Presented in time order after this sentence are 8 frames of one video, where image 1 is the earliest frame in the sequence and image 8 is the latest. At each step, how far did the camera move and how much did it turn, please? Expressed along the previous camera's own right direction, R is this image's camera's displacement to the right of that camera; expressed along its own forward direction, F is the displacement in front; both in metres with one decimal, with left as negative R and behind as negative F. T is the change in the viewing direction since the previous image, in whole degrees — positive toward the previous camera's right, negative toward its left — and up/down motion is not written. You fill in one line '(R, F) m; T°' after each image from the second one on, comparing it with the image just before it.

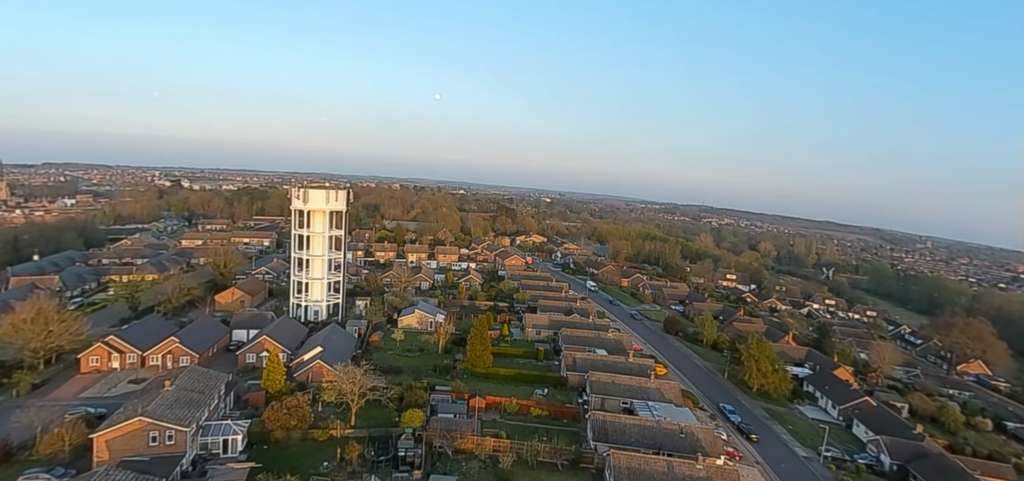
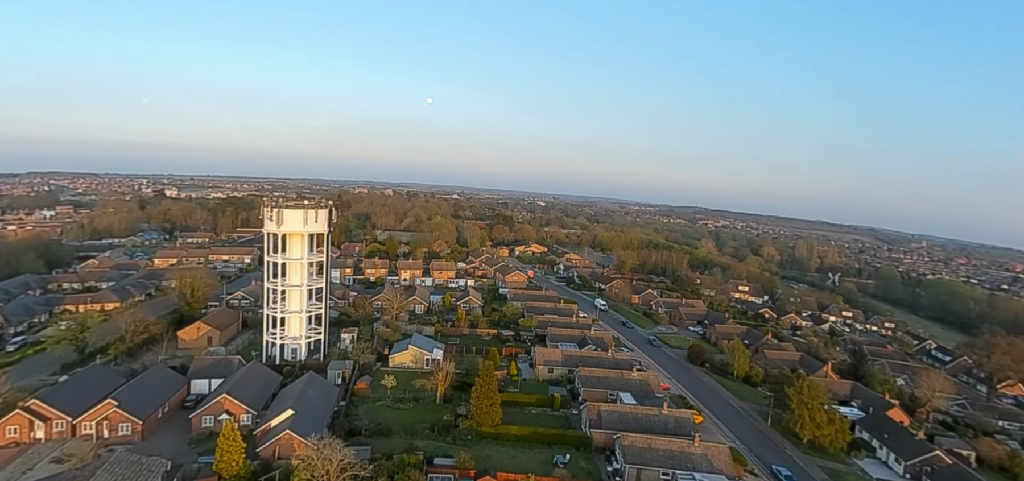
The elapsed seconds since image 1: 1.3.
(-0.5, +3.3) m; +1°
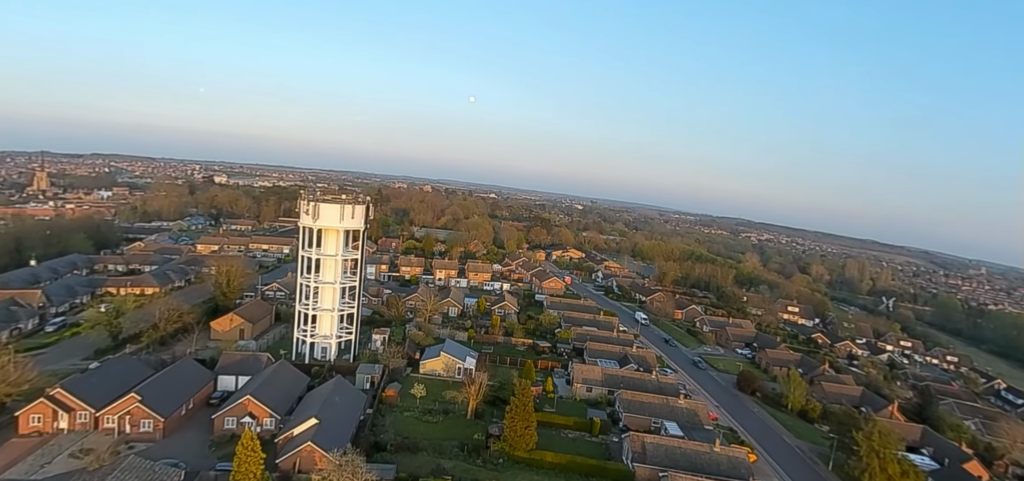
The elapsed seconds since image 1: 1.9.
(-0.4, +1.3) m; -4°
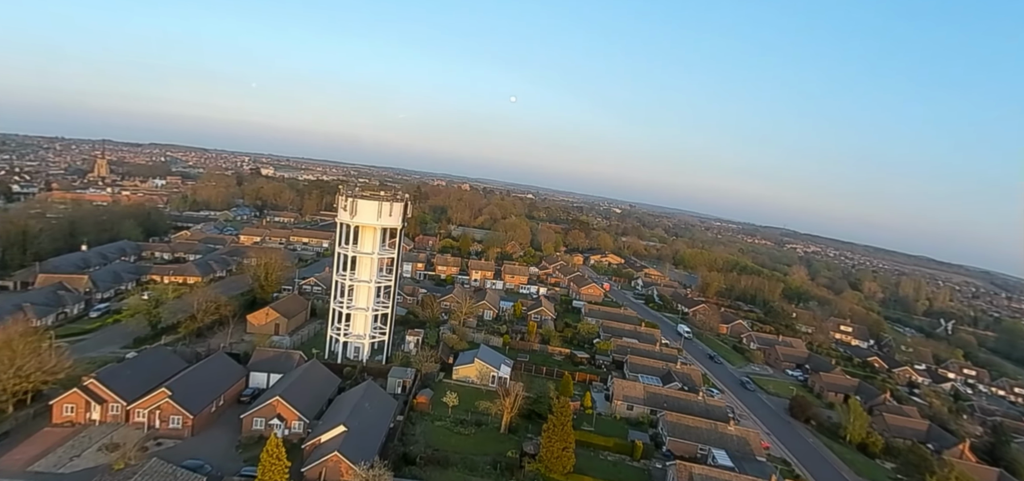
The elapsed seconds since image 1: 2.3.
(-0.3, +1.0) m; -4°
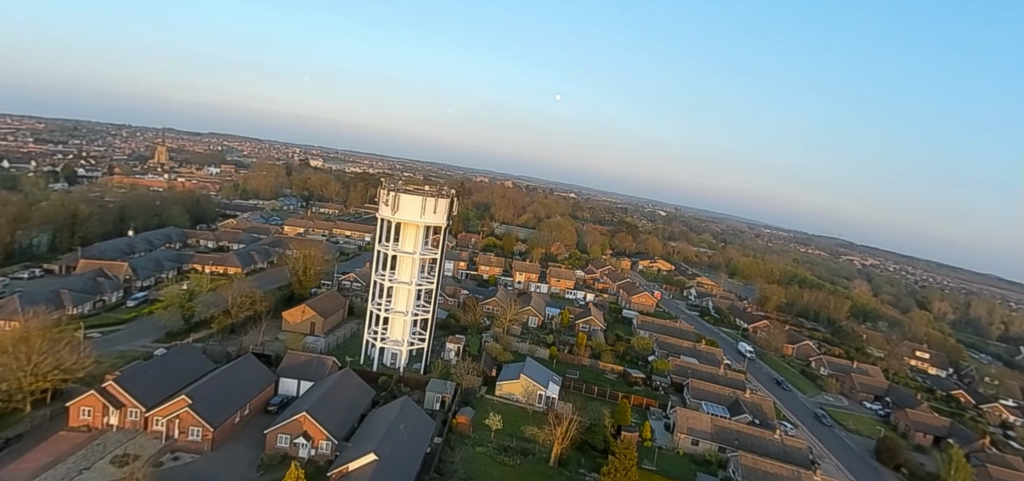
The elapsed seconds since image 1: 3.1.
(-0.6, +2.0) m; -4°
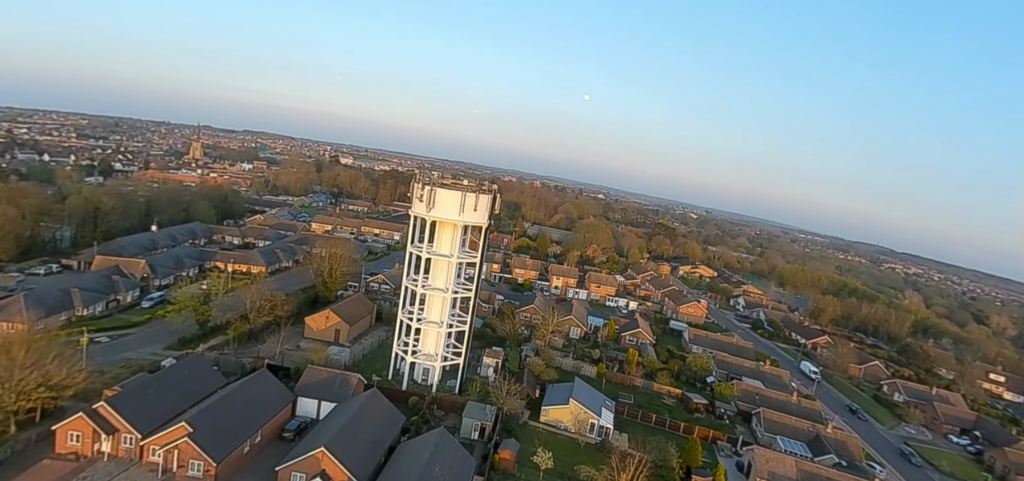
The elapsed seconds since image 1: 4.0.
(-0.8, +2.4) m; -3°
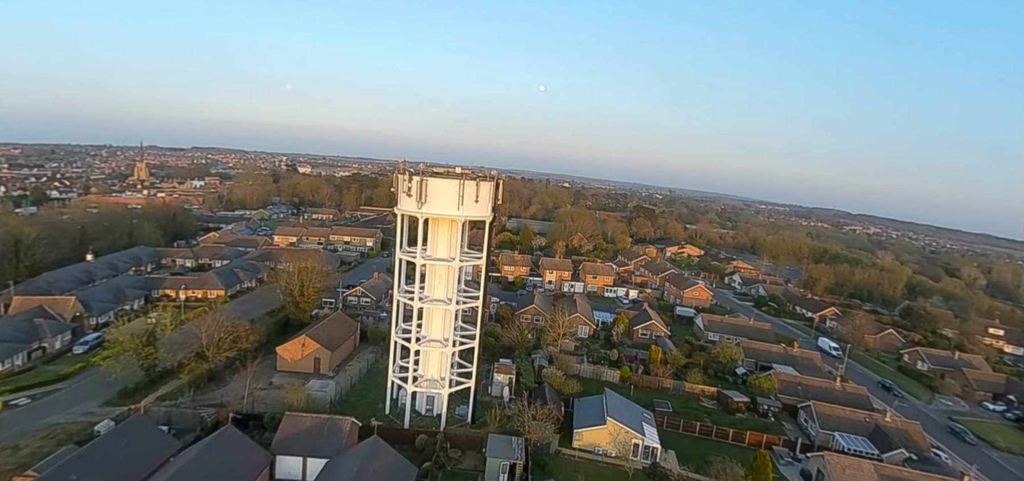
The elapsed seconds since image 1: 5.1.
(-1.1, +2.8) m; +3°
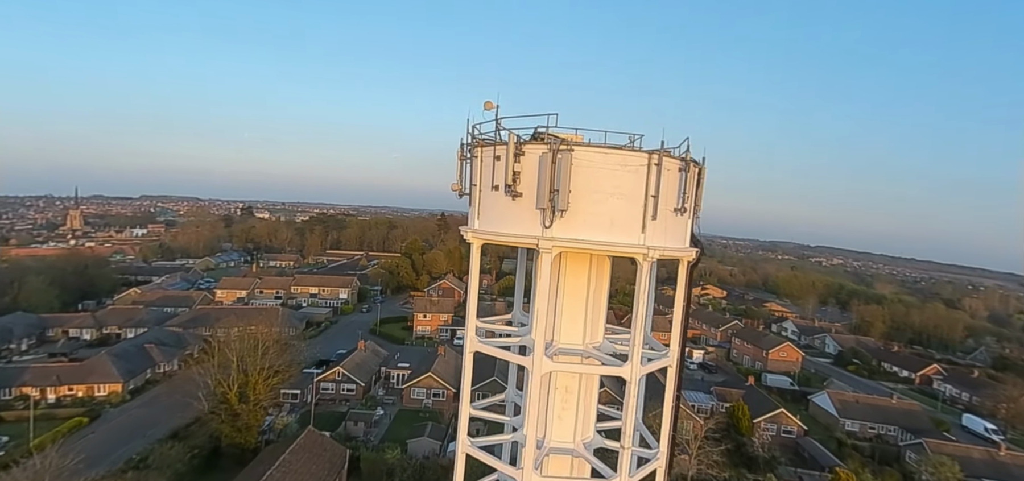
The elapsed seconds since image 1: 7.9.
(-3.0, +7.9) m; +4°
